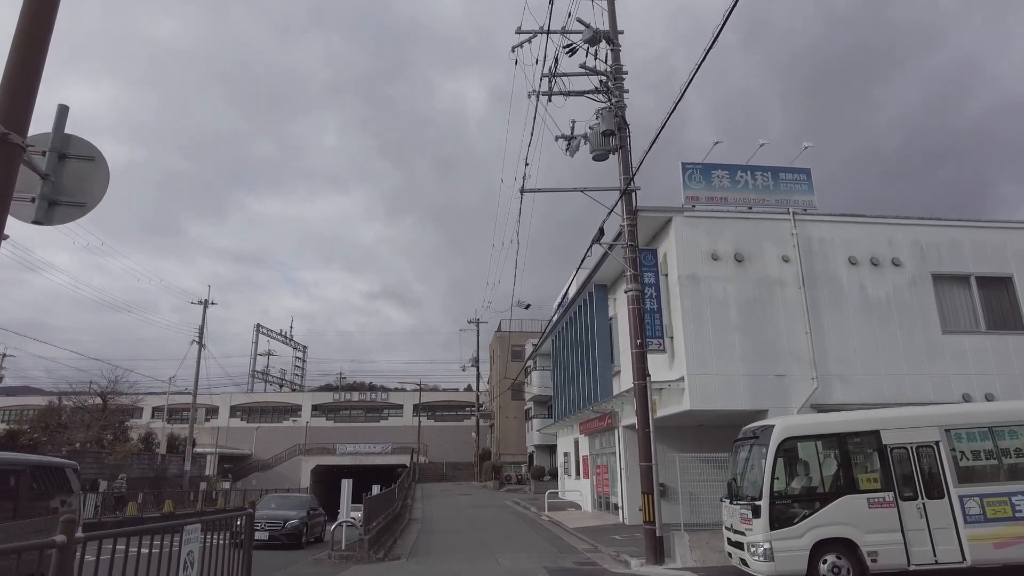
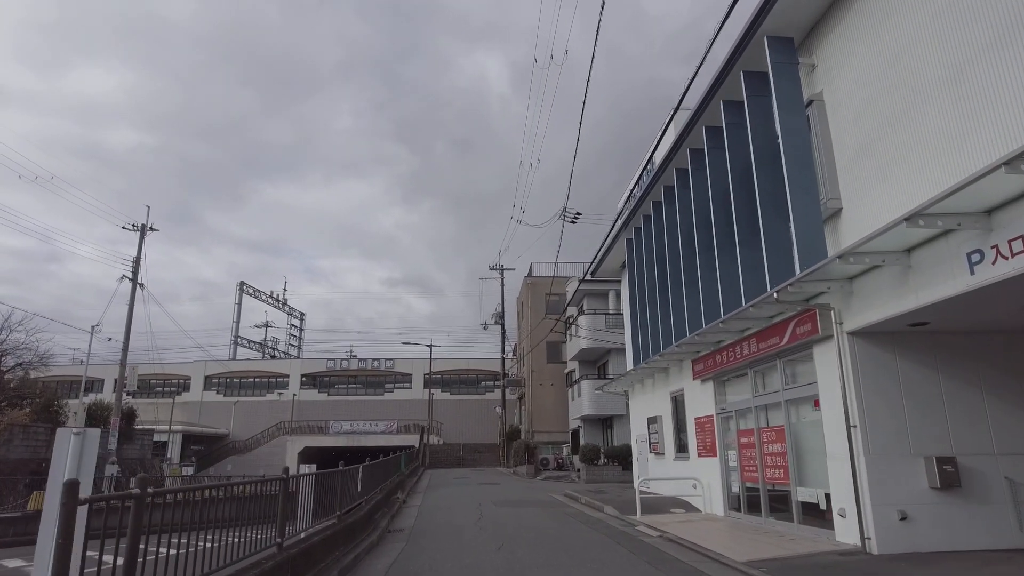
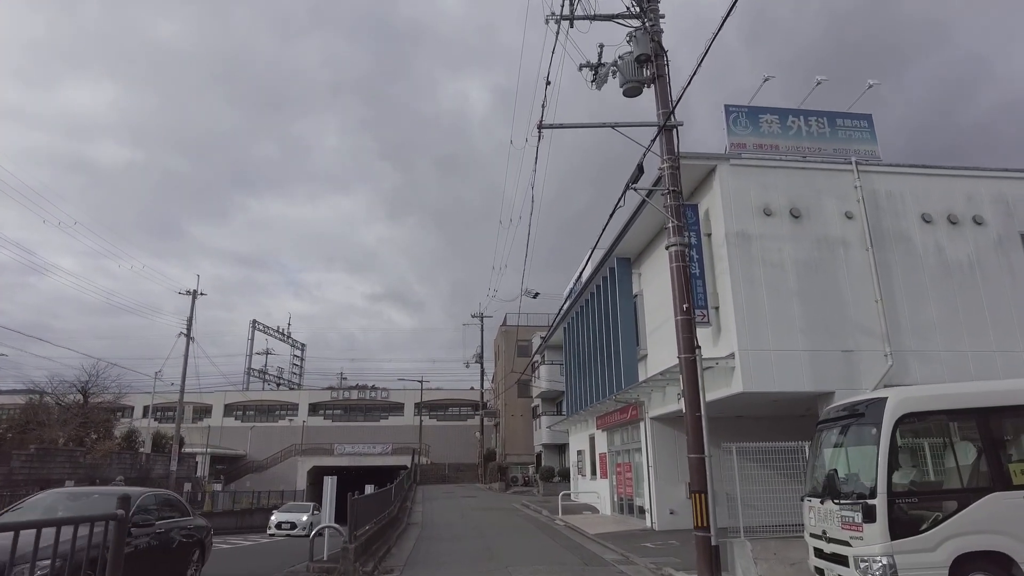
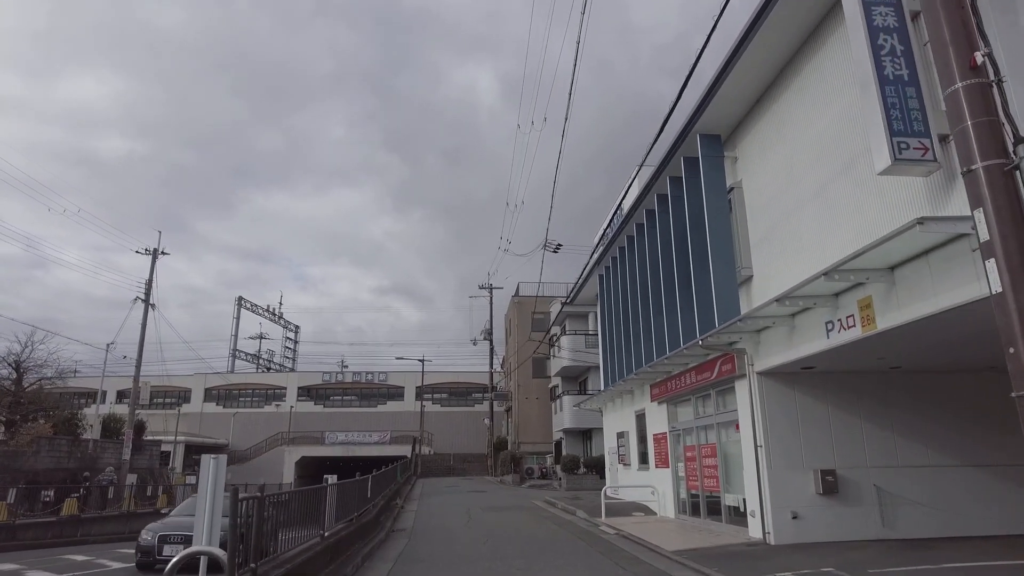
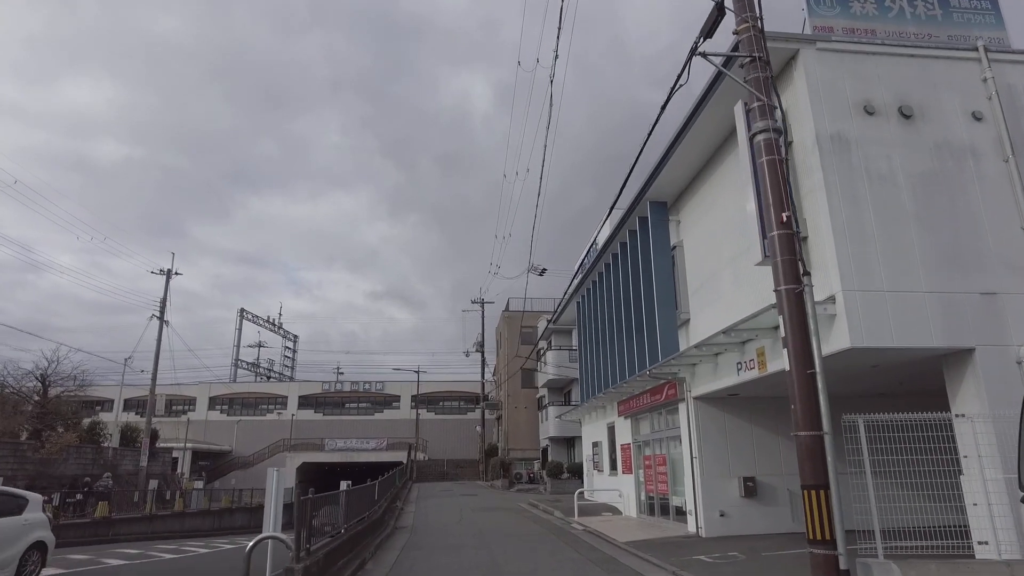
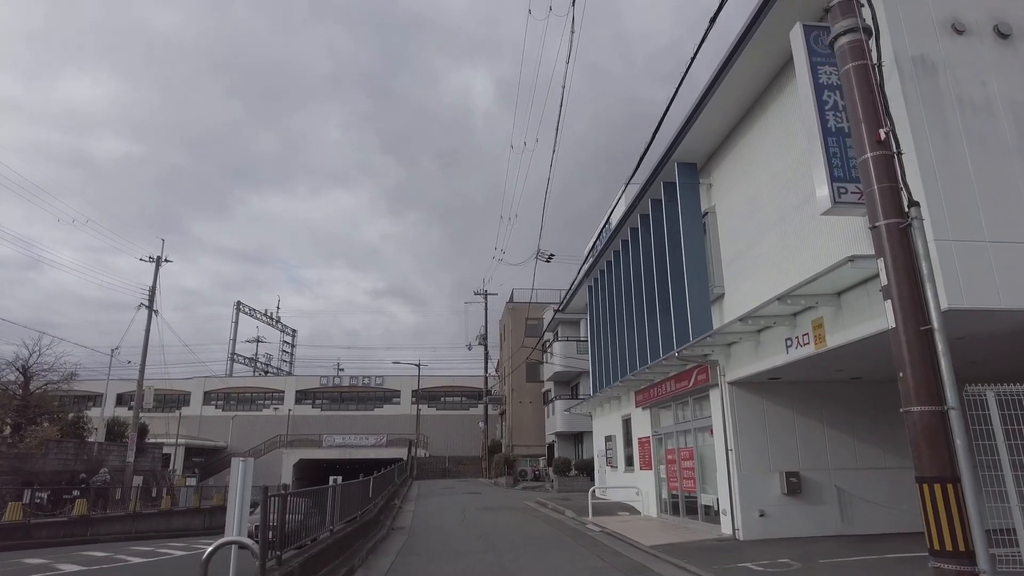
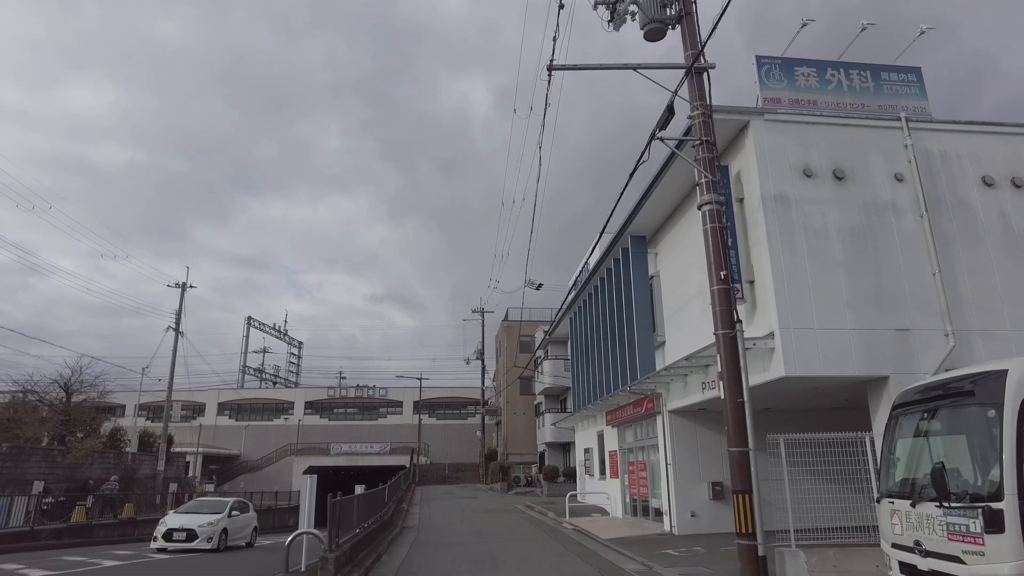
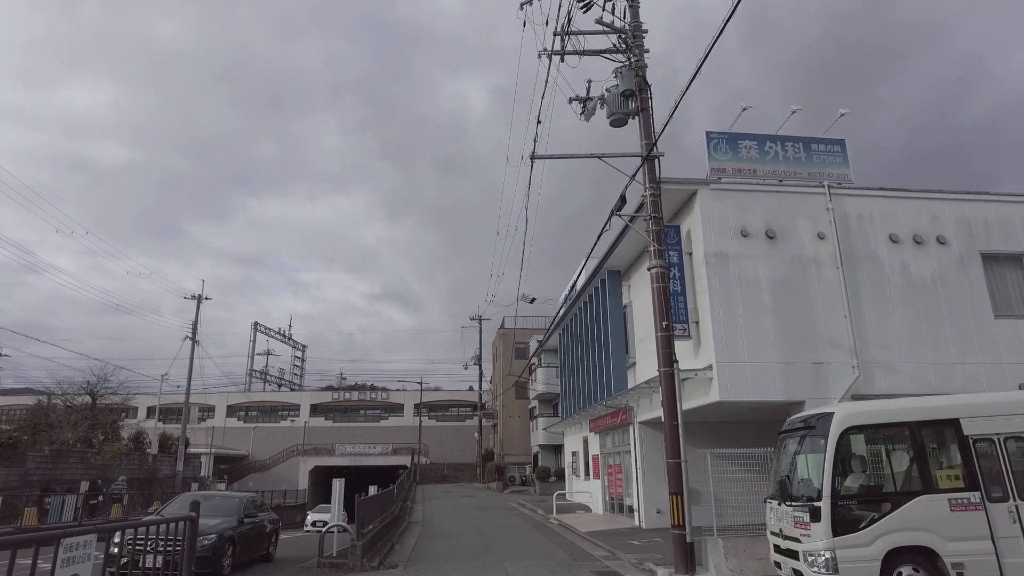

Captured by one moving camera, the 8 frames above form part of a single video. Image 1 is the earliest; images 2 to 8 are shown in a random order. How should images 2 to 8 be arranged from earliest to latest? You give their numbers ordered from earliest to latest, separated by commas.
8, 3, 7, 5, 6, 4, 2
